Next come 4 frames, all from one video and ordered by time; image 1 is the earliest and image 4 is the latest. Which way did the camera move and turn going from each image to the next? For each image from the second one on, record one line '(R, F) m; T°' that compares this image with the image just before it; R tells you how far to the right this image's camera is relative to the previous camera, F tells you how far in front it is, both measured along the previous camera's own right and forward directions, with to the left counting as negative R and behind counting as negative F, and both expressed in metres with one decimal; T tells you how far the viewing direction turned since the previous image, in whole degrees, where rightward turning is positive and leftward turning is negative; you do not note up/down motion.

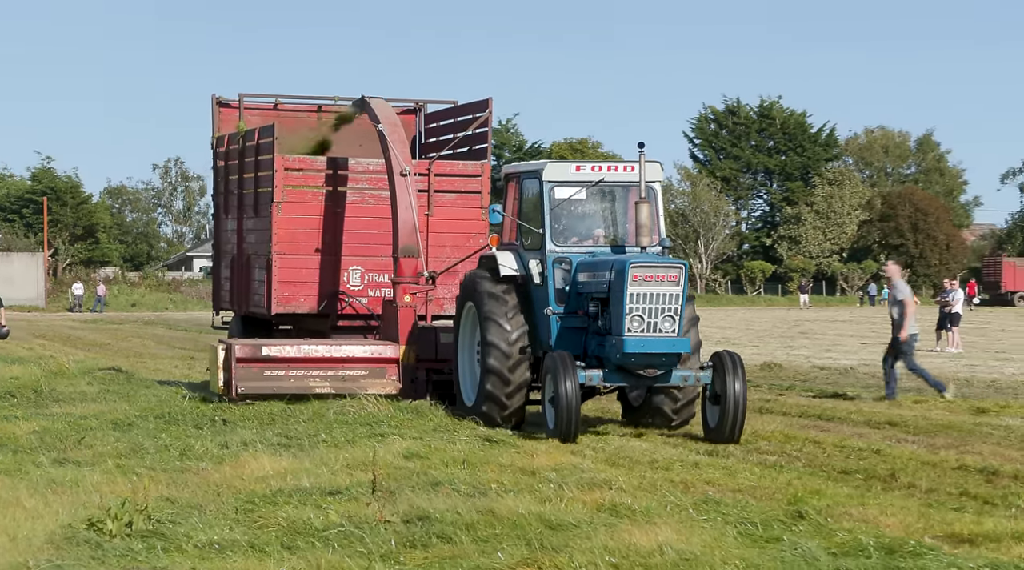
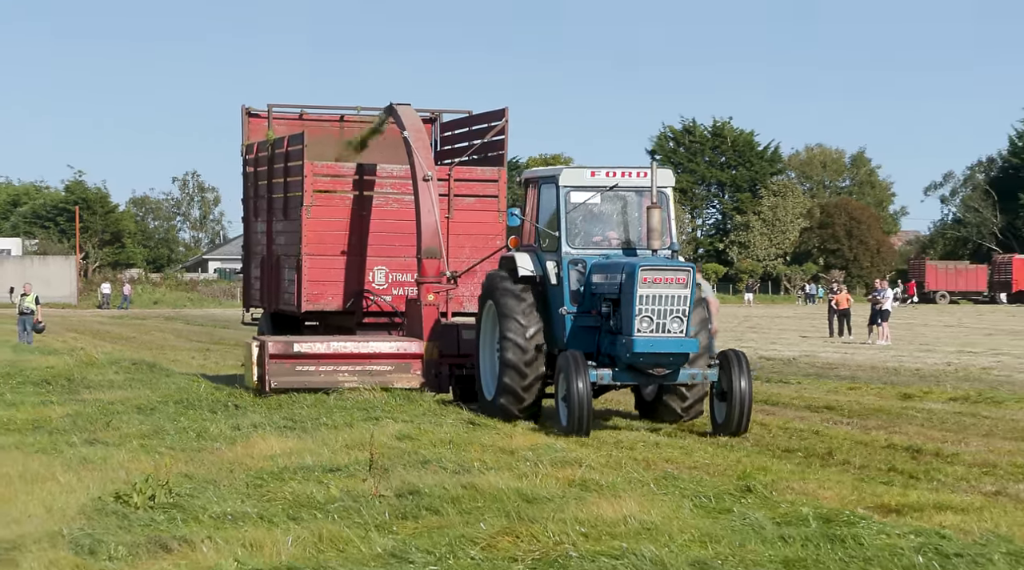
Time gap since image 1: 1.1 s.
(+0.1, -0.7) m; 0°
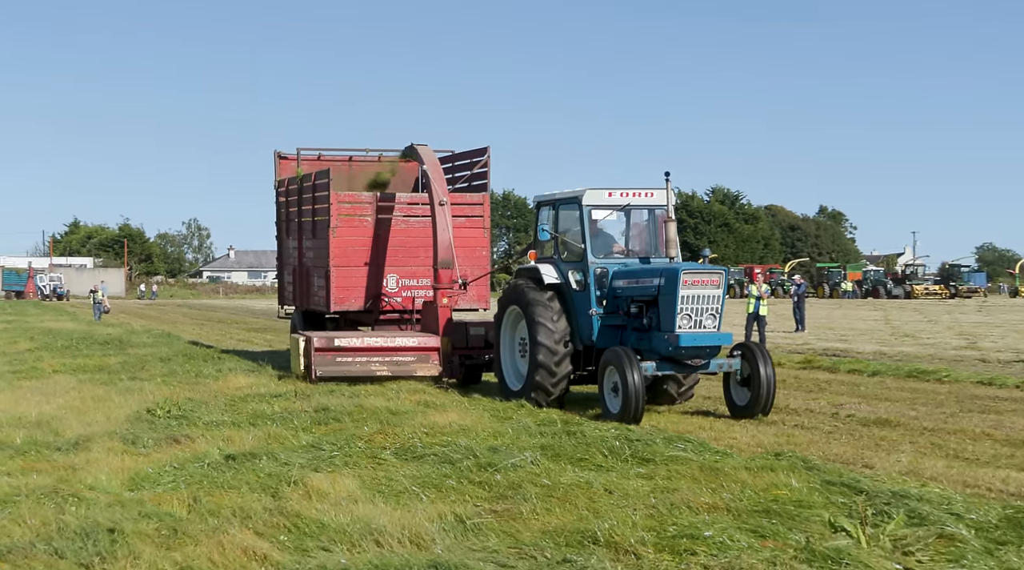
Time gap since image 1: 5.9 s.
(+0.9, -4.5) m; +1°
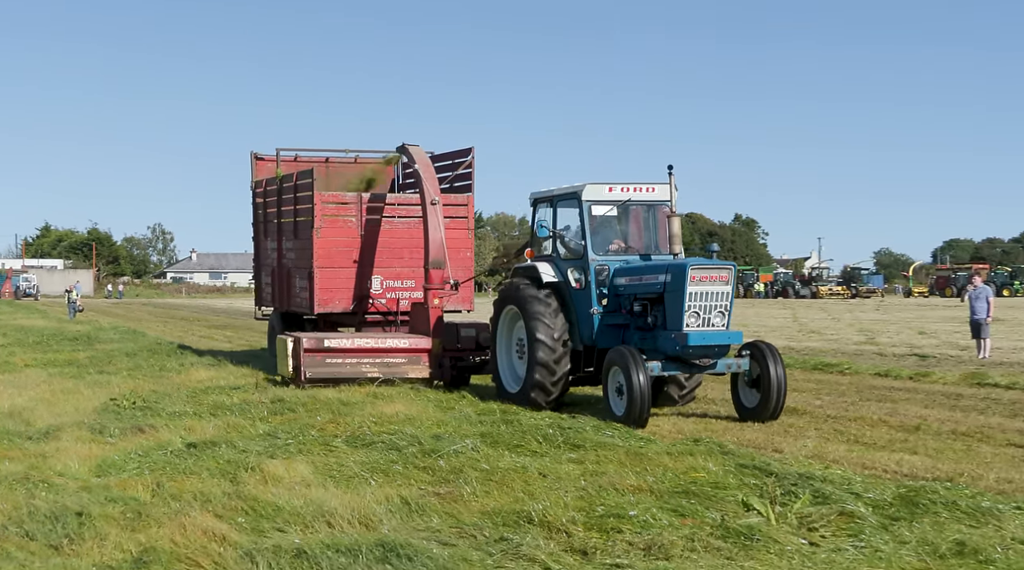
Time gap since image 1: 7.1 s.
(+0.2, -0.9) m; +1°
